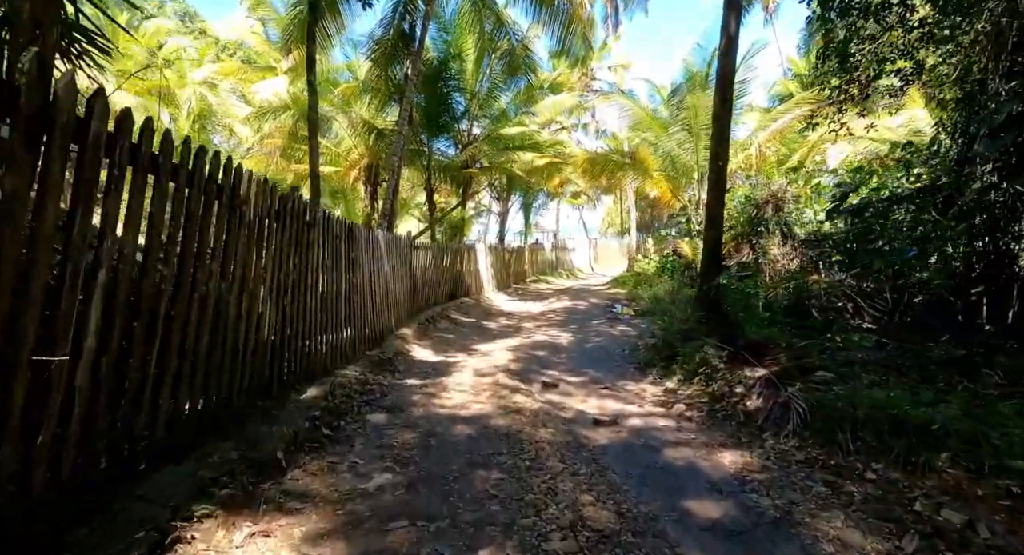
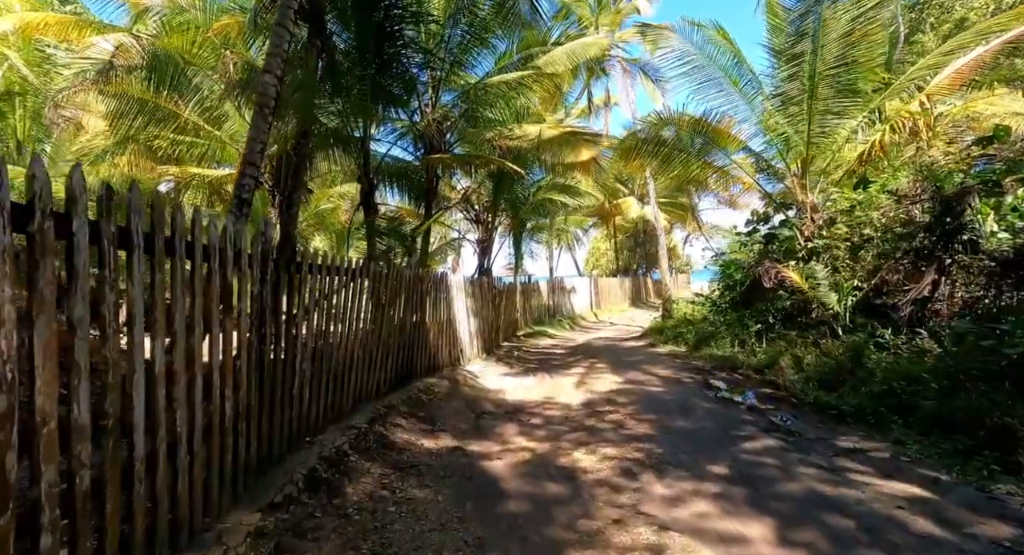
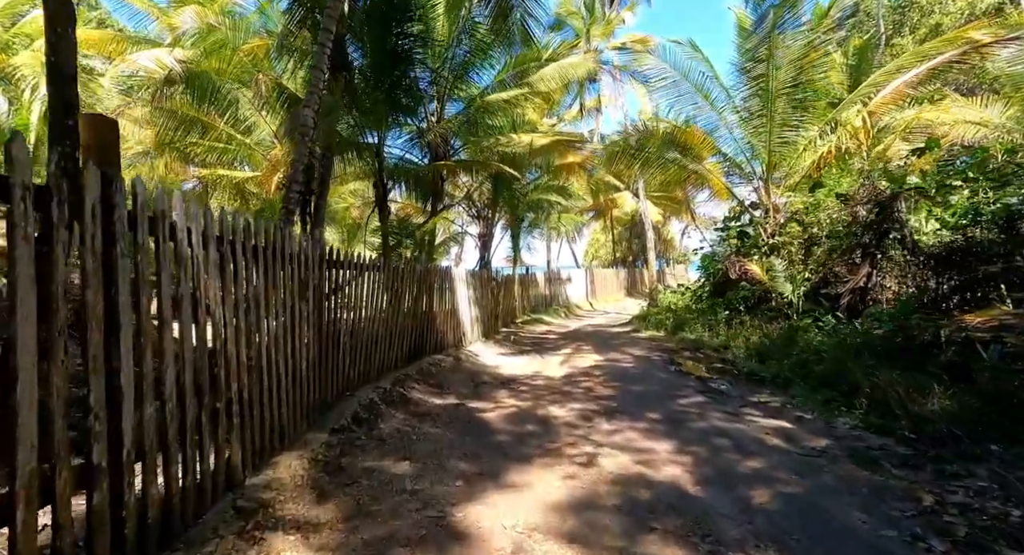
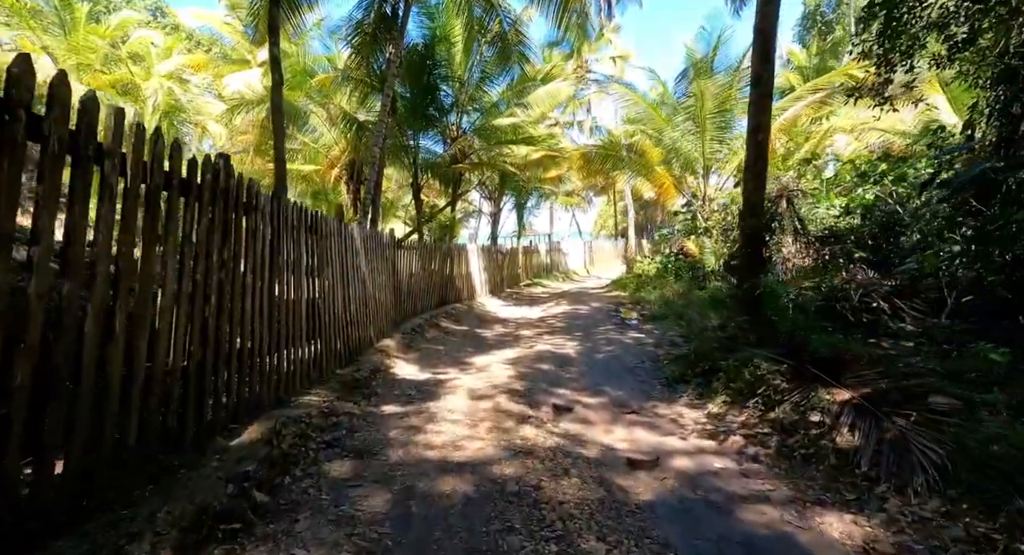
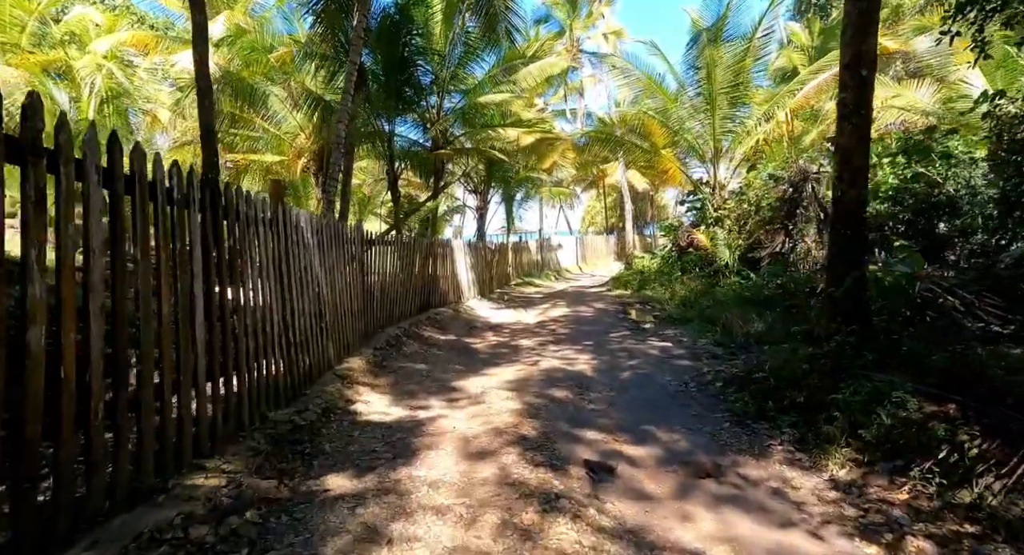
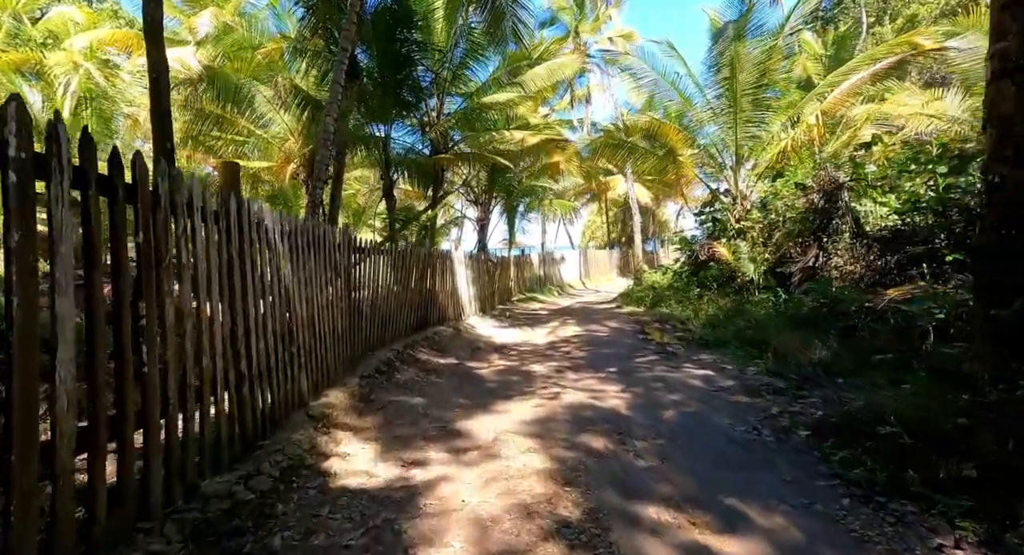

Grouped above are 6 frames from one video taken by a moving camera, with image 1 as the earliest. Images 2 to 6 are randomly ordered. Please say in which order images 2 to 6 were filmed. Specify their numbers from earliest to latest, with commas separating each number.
4, 5, 6, 3, 2
